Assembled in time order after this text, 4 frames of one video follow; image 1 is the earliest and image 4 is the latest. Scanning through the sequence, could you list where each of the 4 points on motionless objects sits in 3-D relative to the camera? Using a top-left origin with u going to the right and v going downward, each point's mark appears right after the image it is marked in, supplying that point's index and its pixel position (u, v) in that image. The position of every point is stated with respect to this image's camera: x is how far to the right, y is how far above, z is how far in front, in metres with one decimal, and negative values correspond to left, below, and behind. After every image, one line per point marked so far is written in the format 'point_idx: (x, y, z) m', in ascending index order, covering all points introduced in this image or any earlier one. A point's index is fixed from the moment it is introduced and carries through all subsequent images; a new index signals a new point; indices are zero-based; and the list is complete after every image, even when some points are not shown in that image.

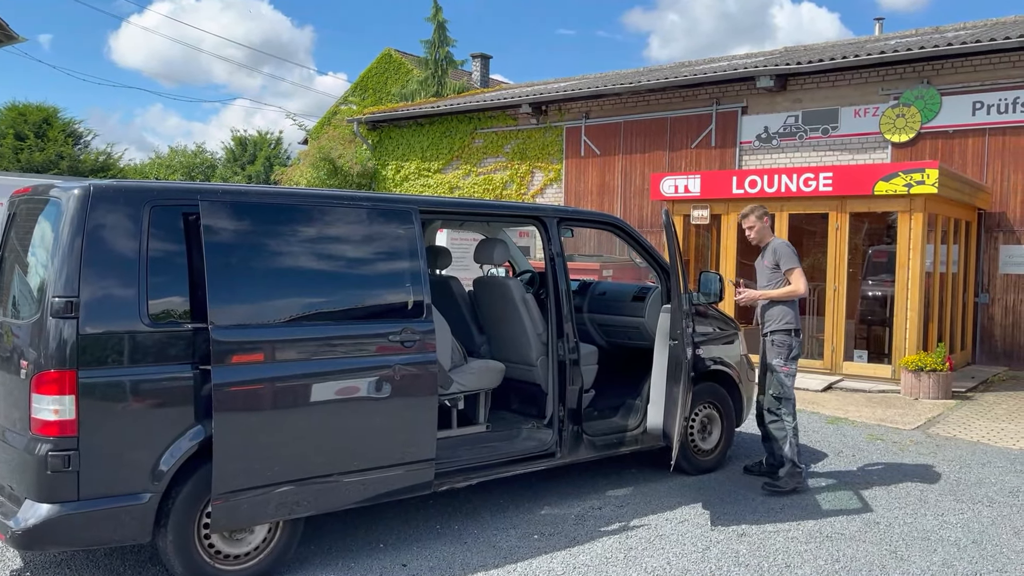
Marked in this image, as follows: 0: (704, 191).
0: (+2.3, +1.2, +10.6) m
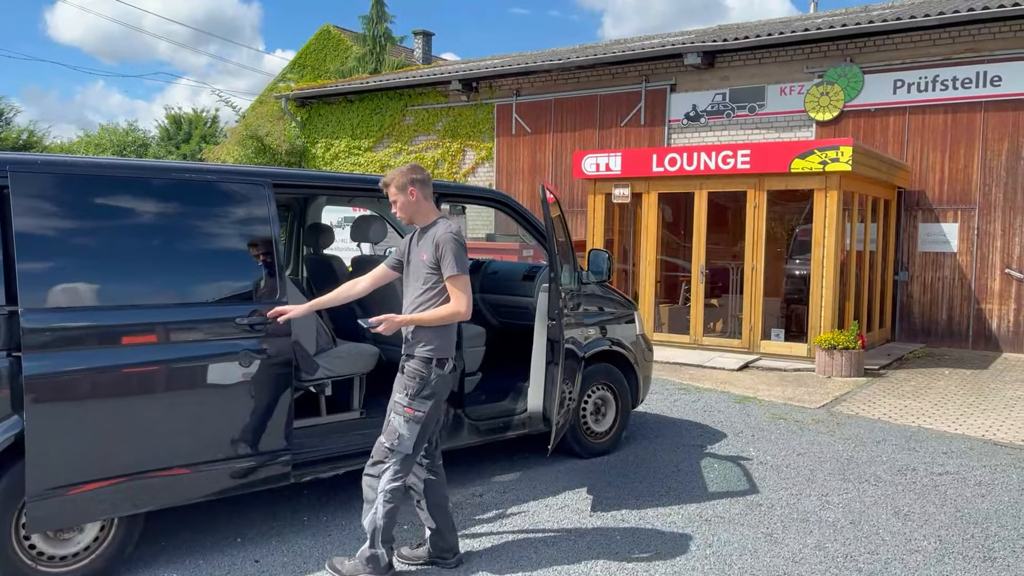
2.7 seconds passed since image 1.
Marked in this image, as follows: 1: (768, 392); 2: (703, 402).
0: (+1.4, +1.4, +10.4) m
1: (+2.3, -1.0, +7.9) m
2: (+1.6, -1.0, +7.4) m
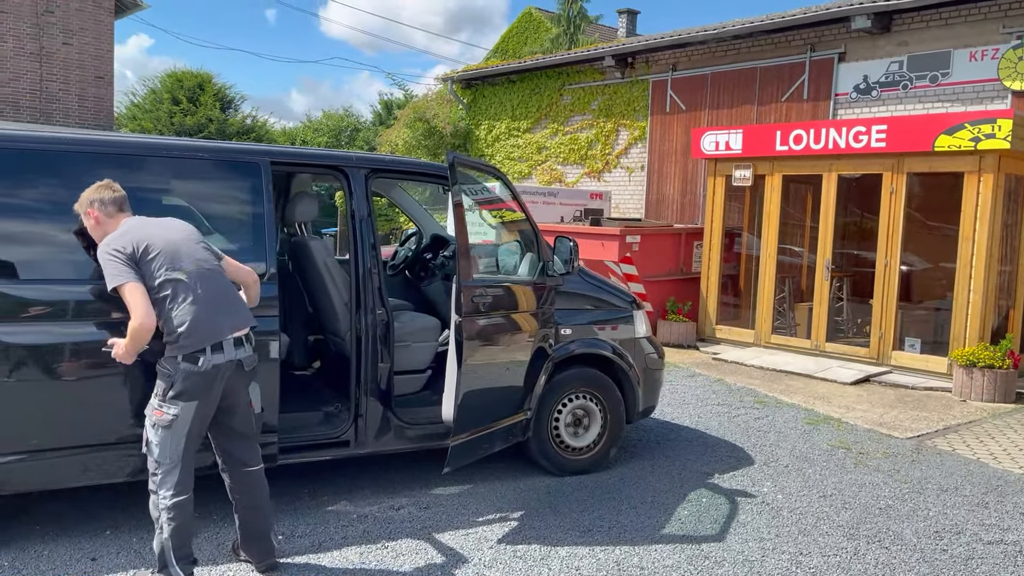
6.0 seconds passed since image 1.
0: (+2.5, +1.5, +9.3) m
1: (+2.7, -1.0, +6.6) m
2: (+1.9, -1.0, +6.3) m
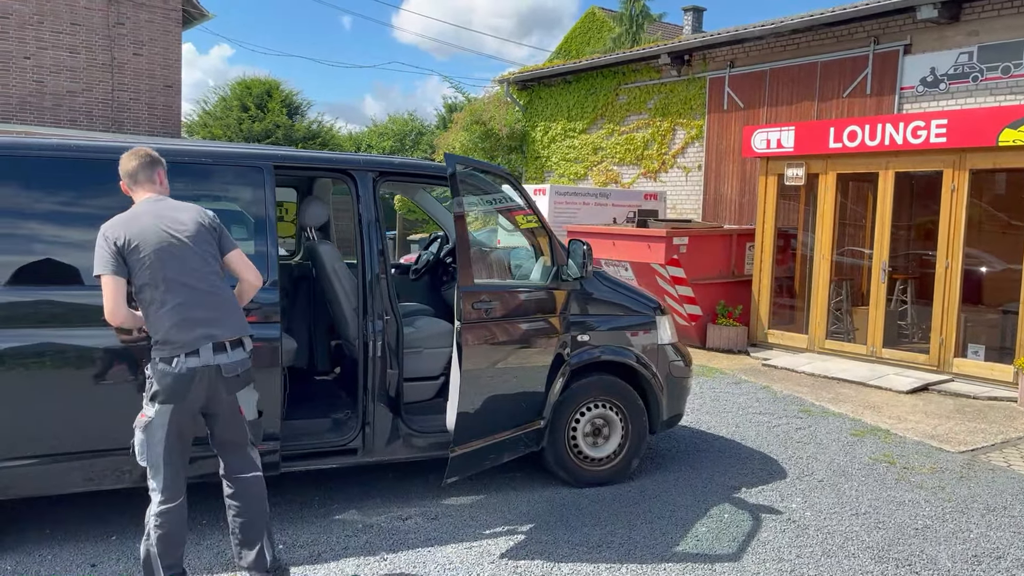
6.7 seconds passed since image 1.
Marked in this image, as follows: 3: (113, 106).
0: (+3.0, +1.5, +8.9) m
1: (+2.9, -1.0, +6.3) m
2: (+2.1, -1.0, +6.0) m
3: (-7.8, +3.6, +17.0) m
